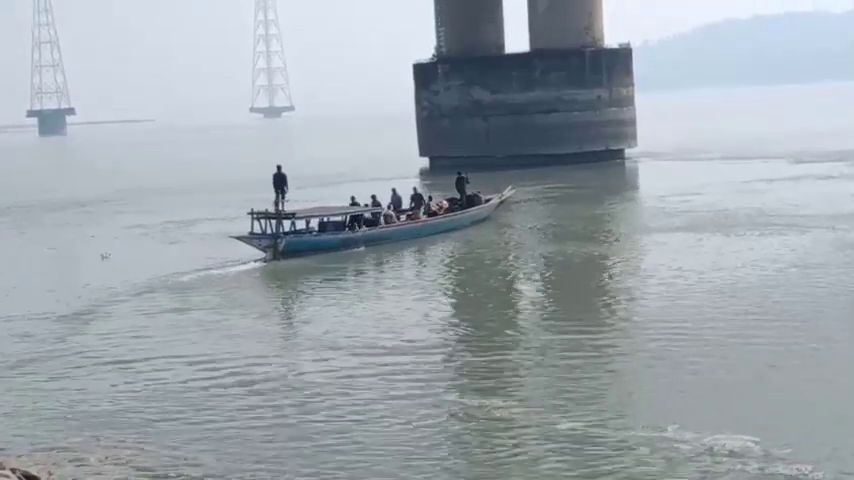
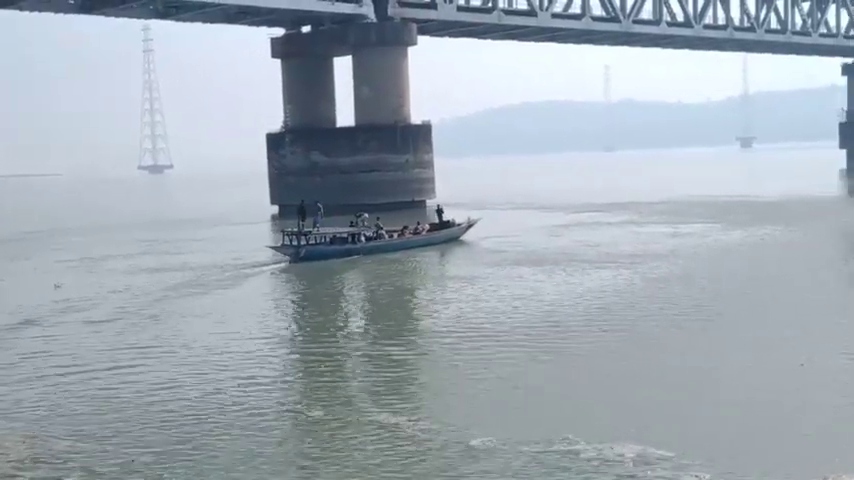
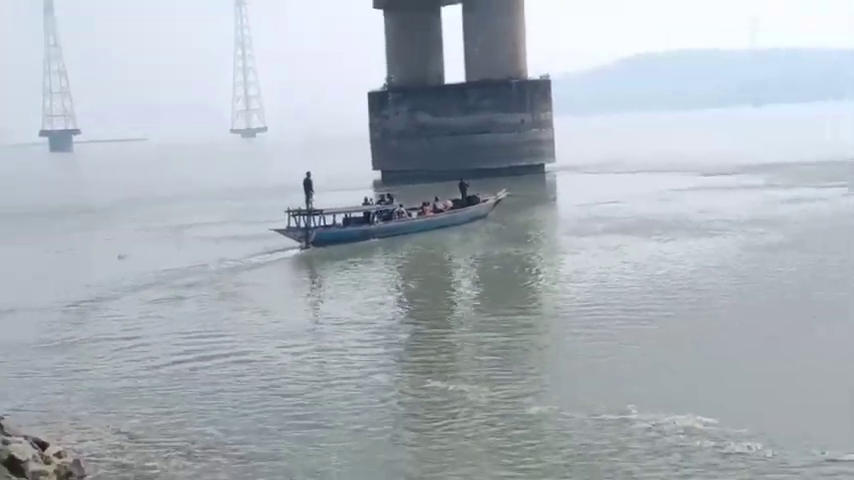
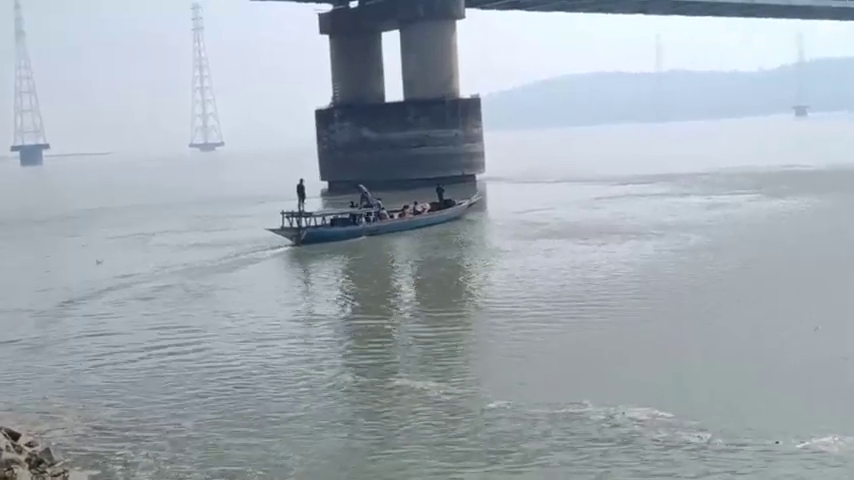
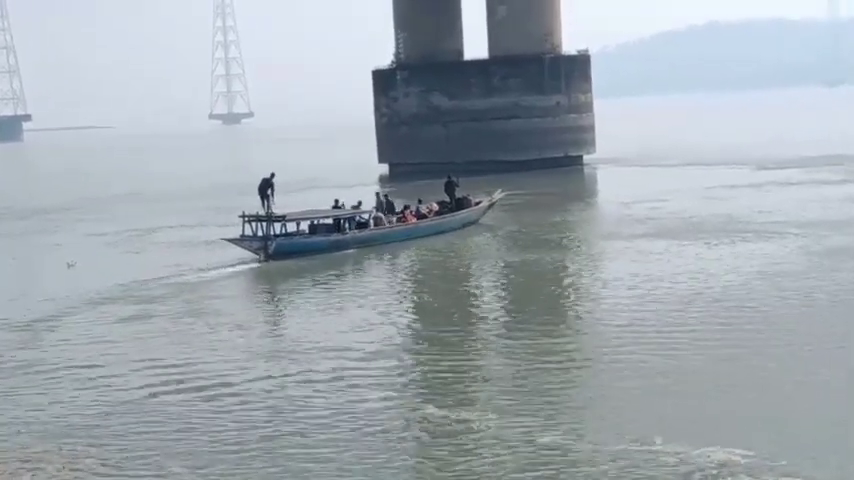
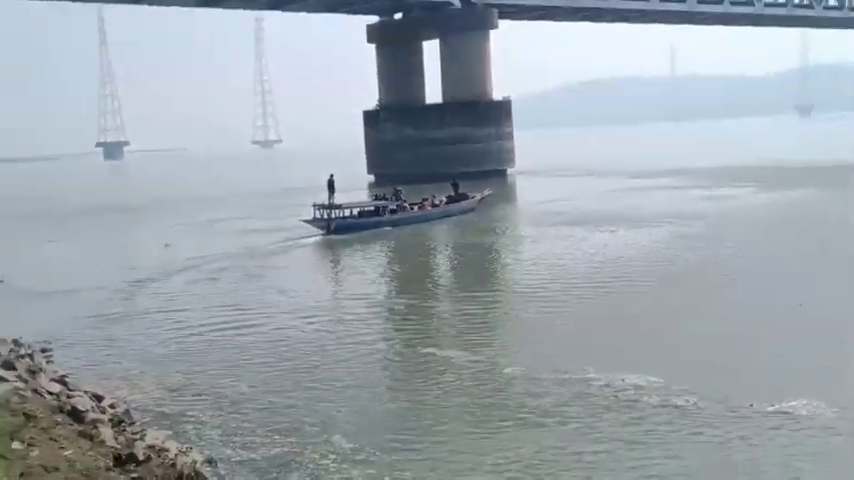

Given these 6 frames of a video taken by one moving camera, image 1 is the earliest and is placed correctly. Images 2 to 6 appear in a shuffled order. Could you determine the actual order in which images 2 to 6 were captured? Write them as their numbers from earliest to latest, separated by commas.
5, 3, 6, 4, 2
